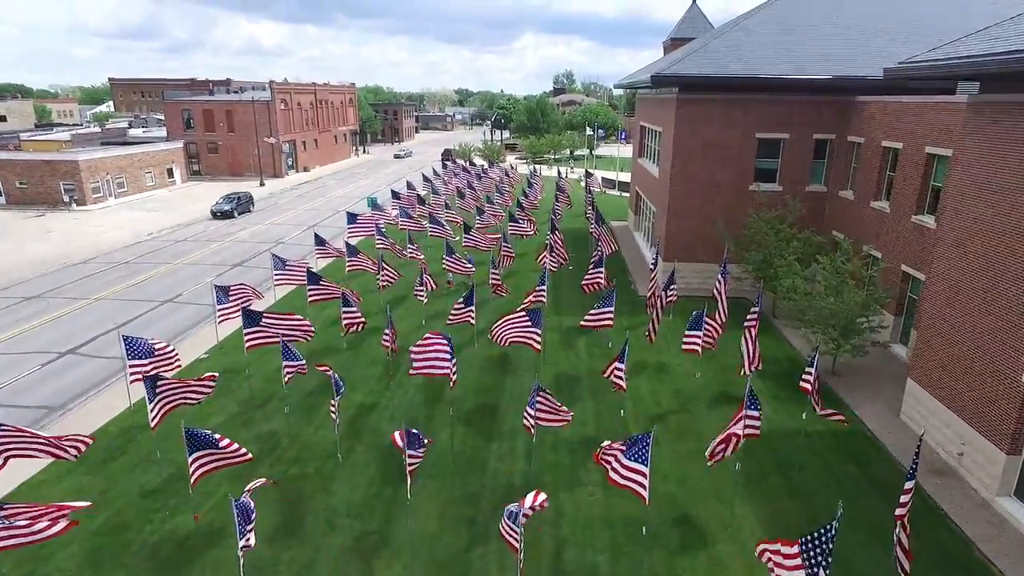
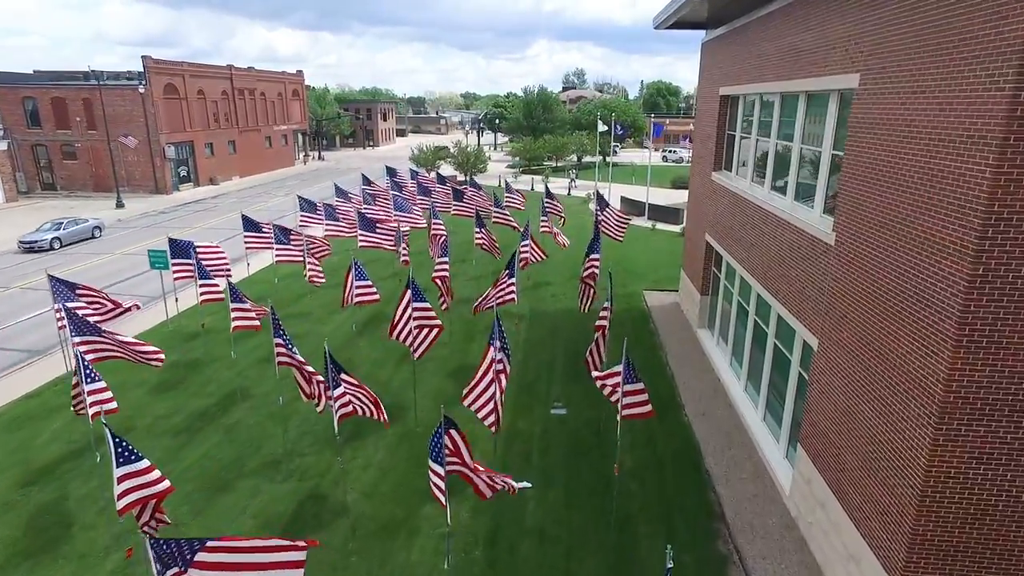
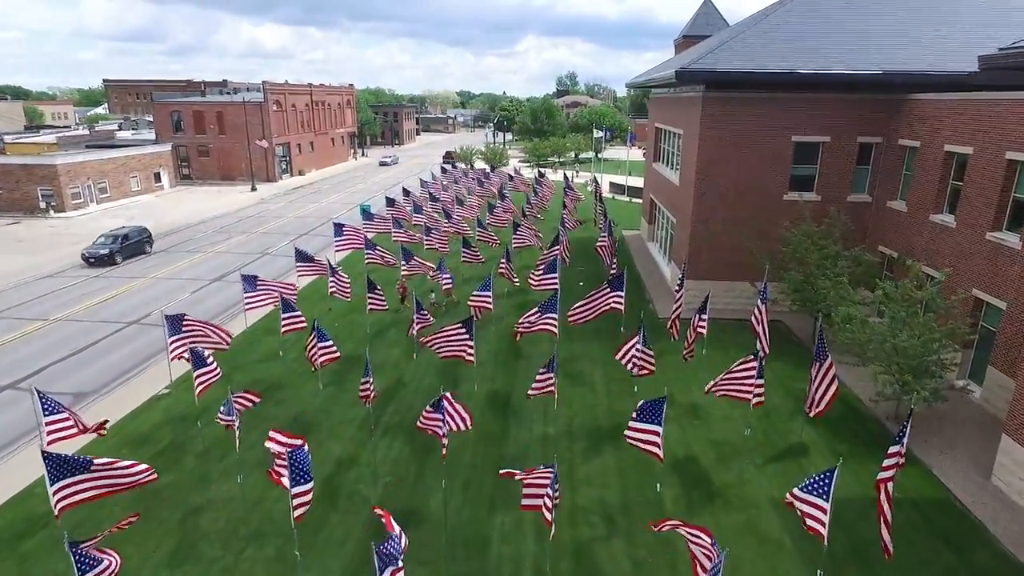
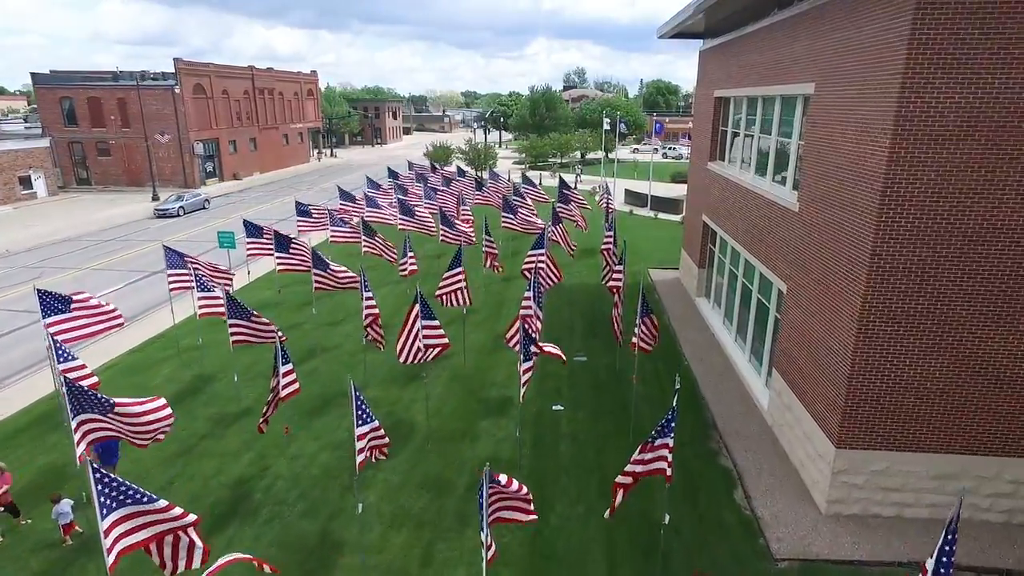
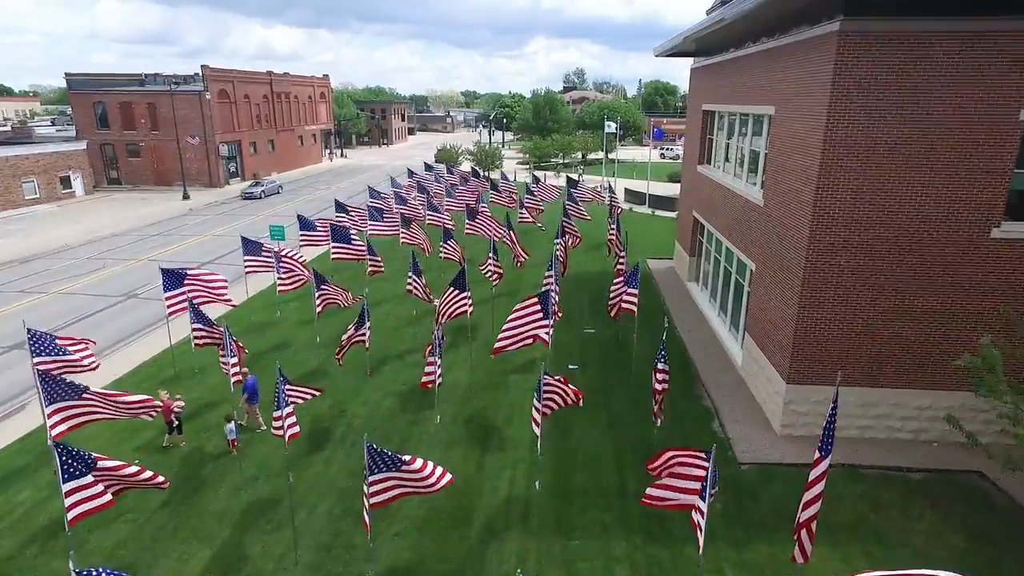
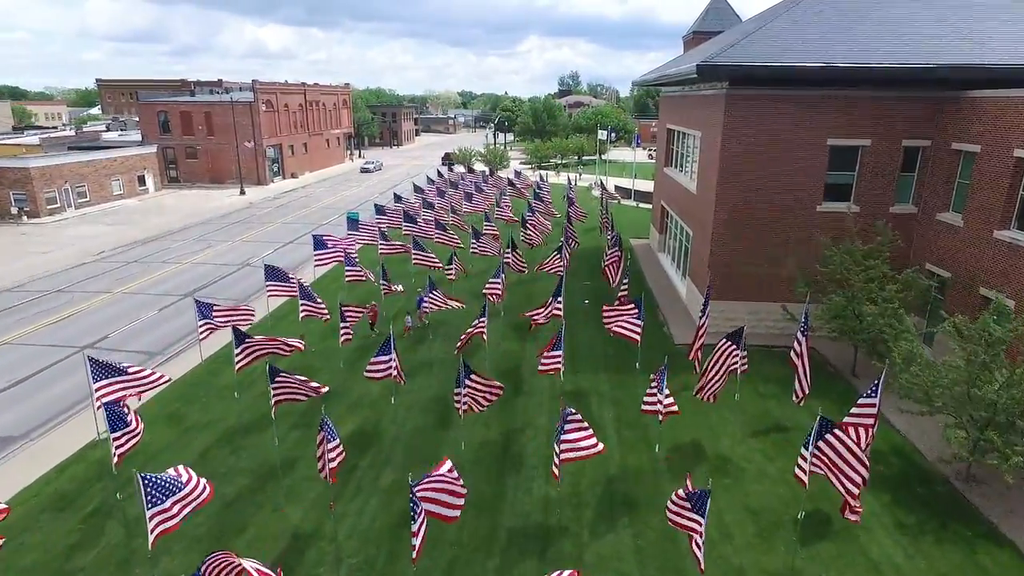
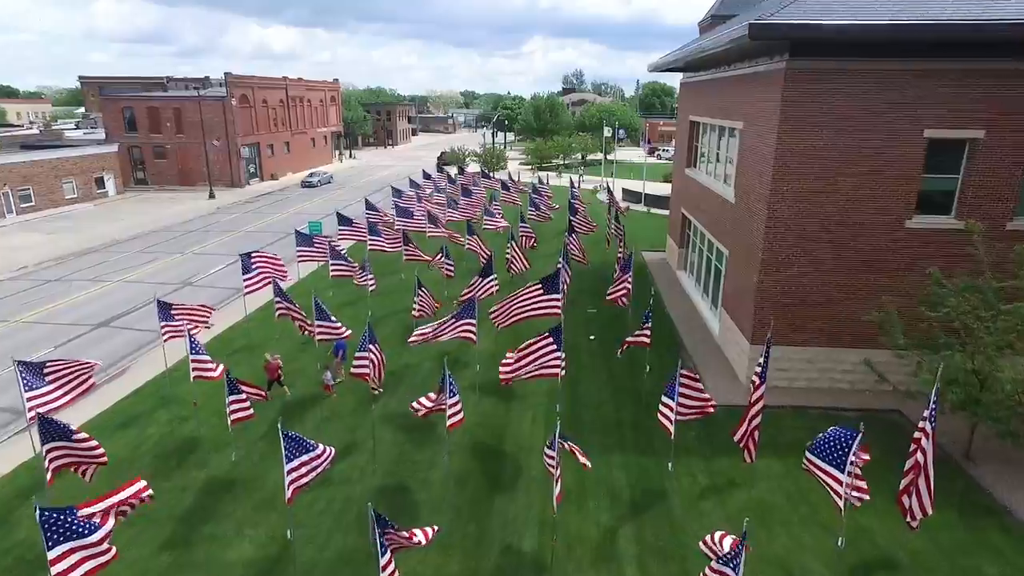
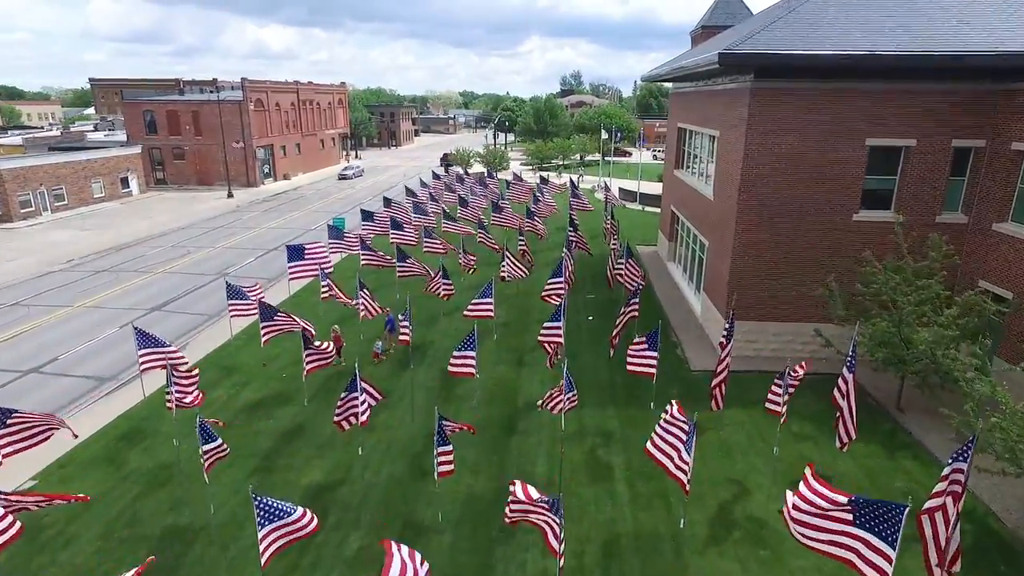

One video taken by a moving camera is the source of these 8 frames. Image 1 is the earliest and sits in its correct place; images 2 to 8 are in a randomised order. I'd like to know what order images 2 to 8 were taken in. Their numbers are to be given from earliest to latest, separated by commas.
3, 6, 8, 7, 5, 4, 2
